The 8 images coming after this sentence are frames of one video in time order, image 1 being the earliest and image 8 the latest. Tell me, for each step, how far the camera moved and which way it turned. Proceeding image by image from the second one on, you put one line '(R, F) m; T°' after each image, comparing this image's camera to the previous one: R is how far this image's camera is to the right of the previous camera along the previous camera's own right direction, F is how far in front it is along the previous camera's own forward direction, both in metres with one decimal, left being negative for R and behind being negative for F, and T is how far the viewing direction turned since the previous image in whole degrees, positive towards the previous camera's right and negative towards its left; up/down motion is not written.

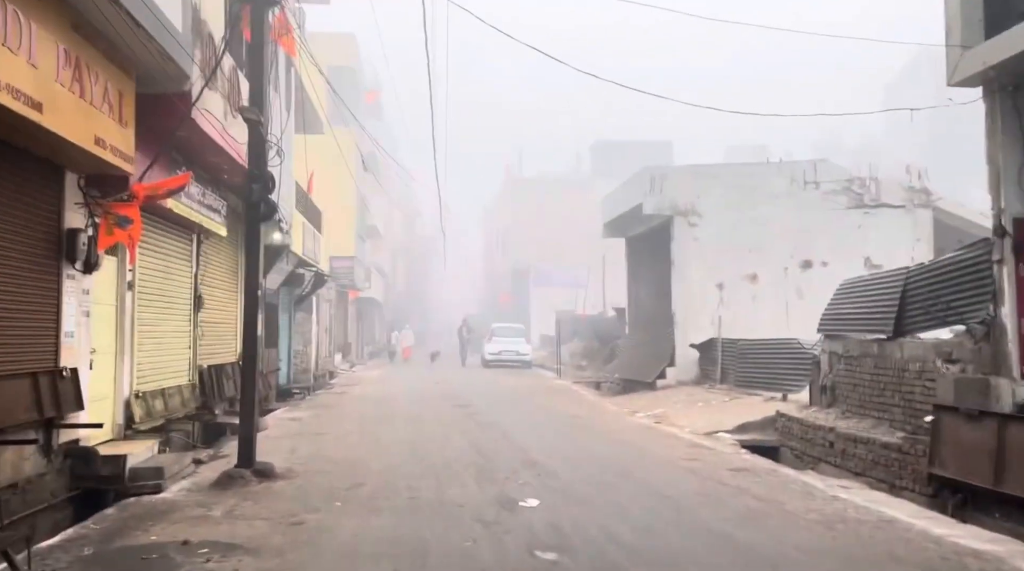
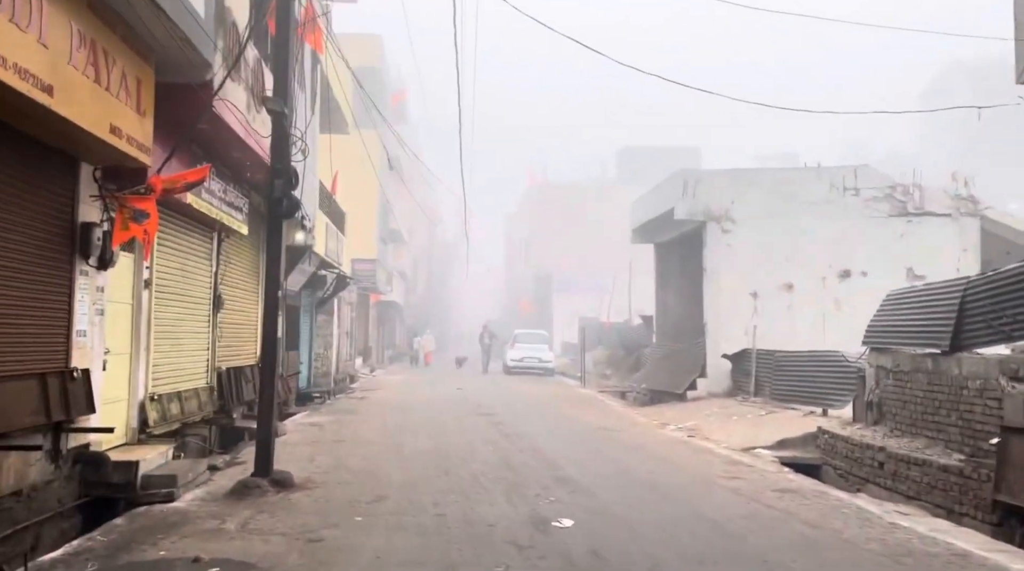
(-0.1, +0.5) m; -1°
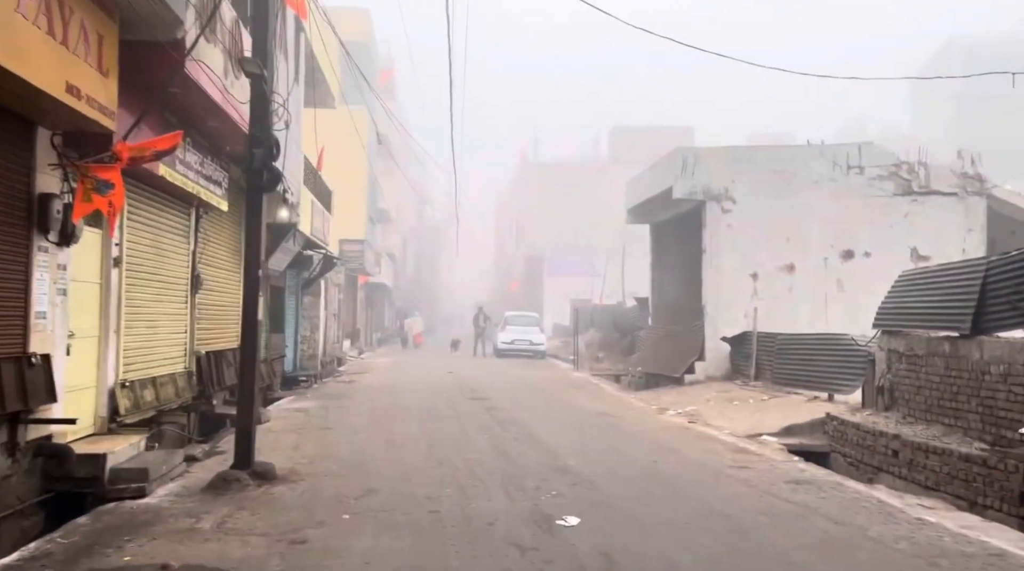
(-0.1, +0.6) m; +1°
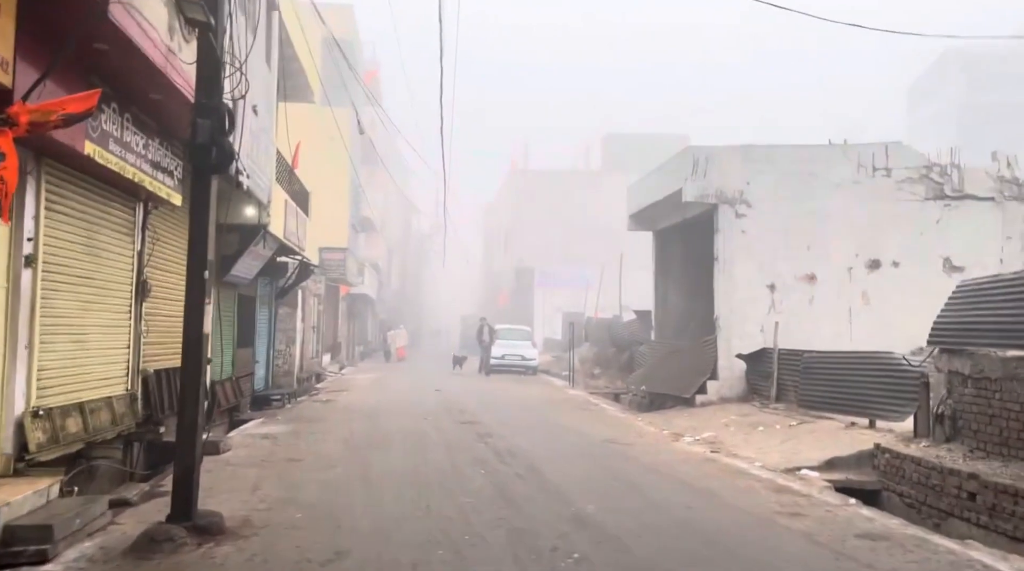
(-0.2, +1.6) m; +1°
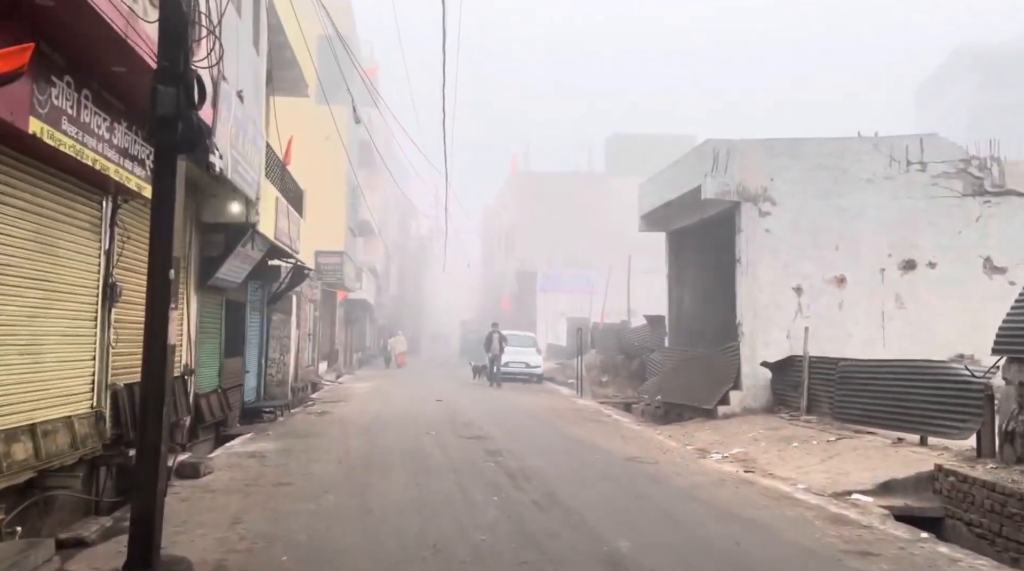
(-0.2, +1.1) m; 0°
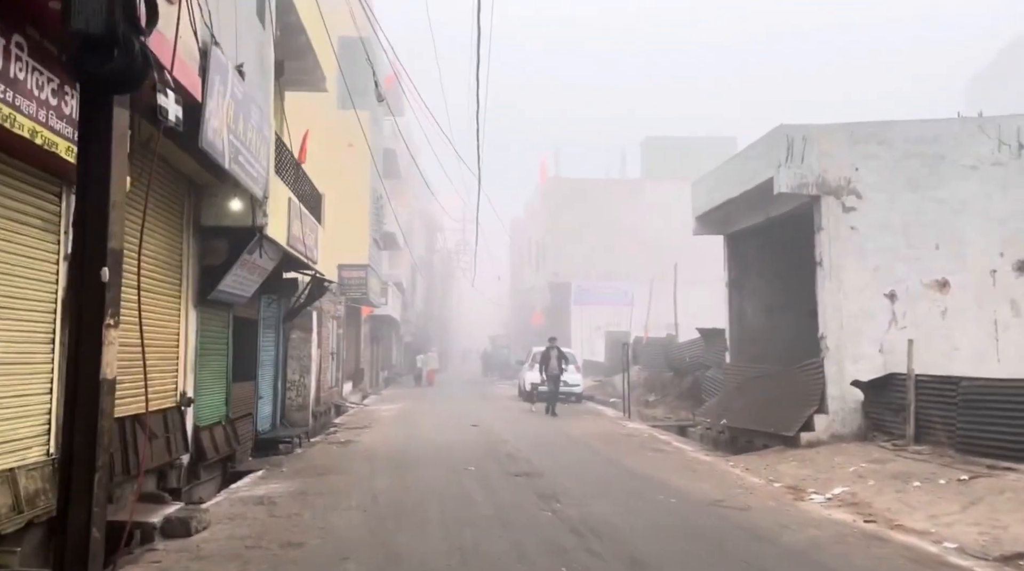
(-0.3, +1.9) m; -2°
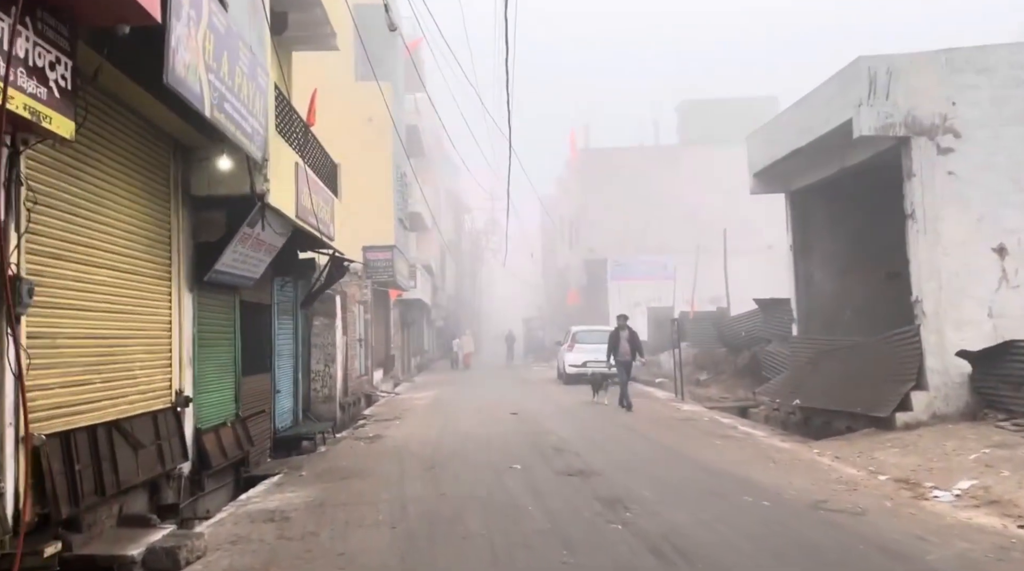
(-0.2, +1.7) m; -2°
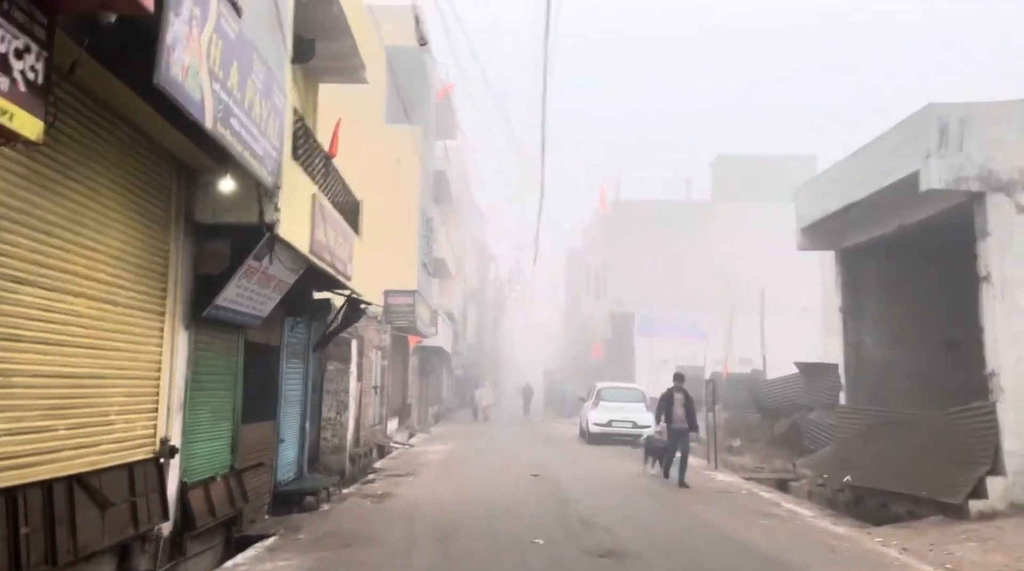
(-0.1, +1.0) m; -1°
